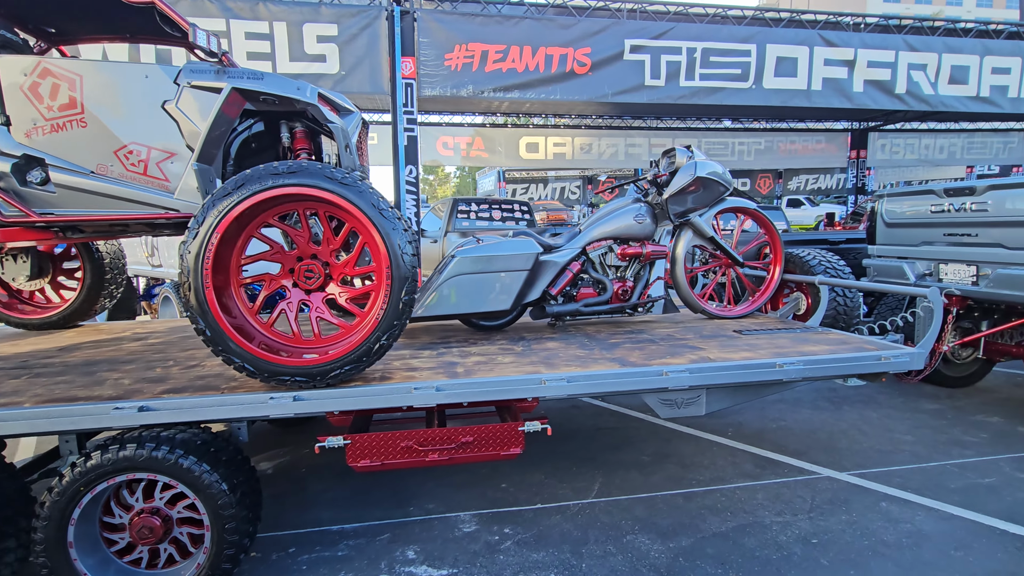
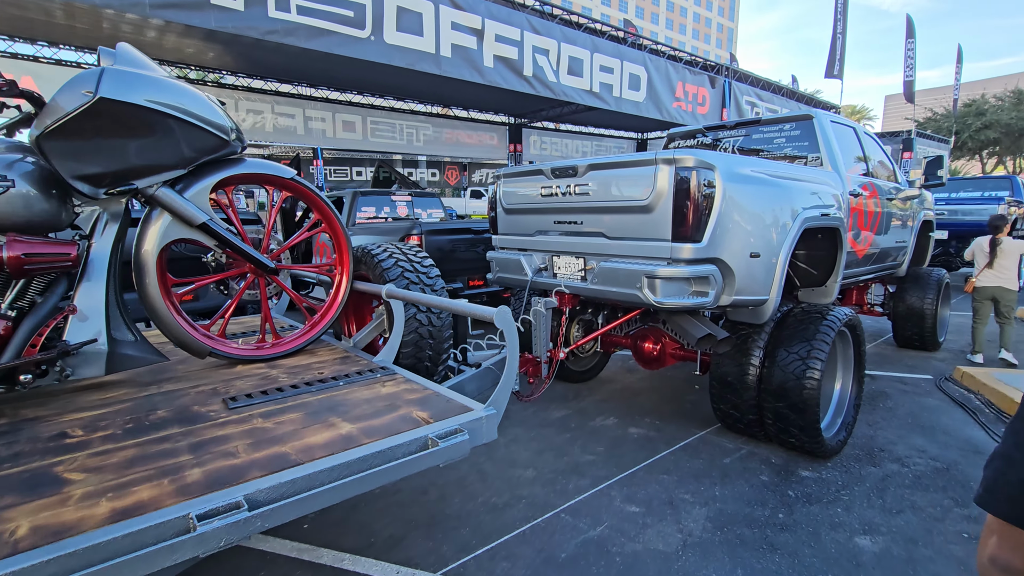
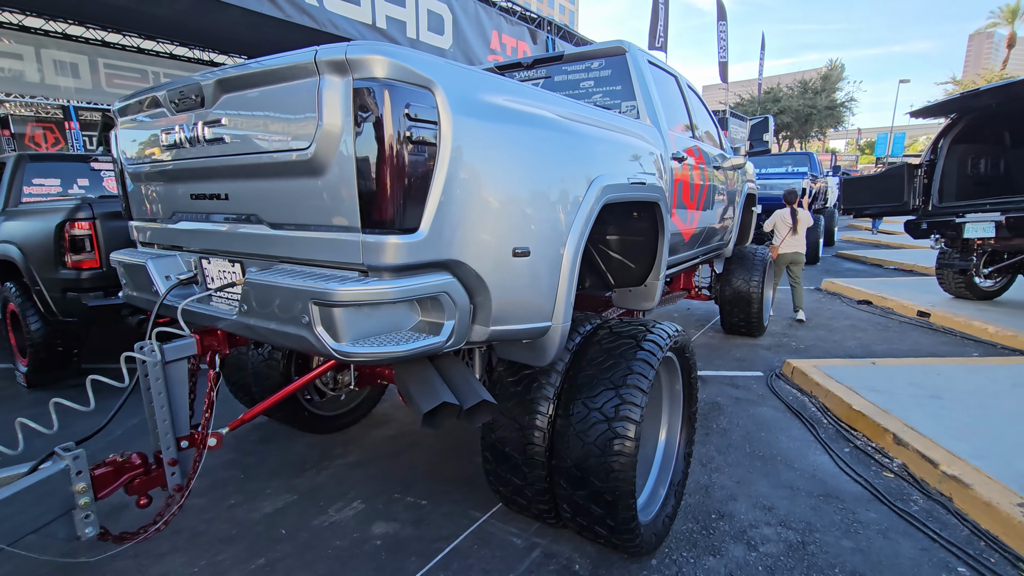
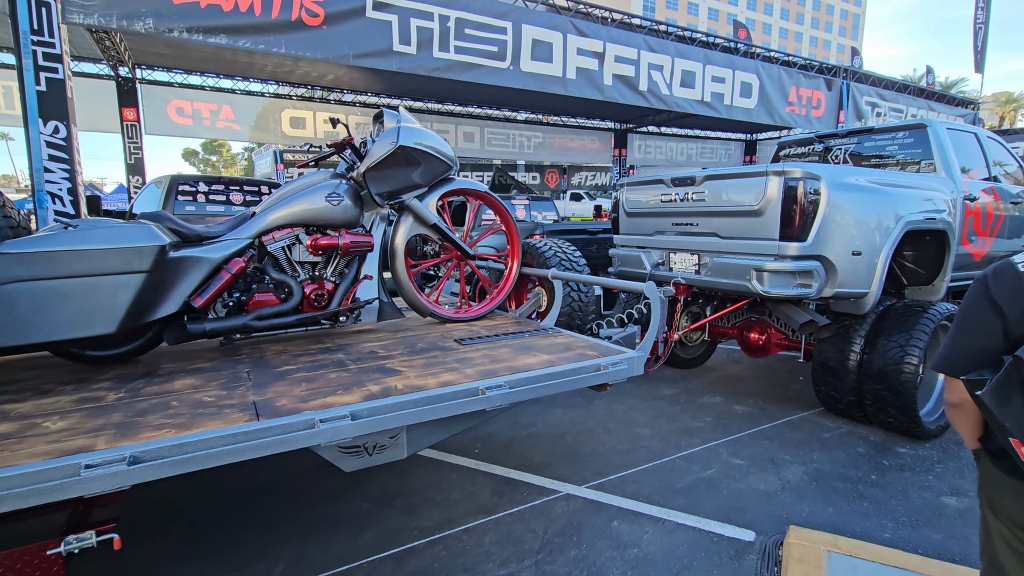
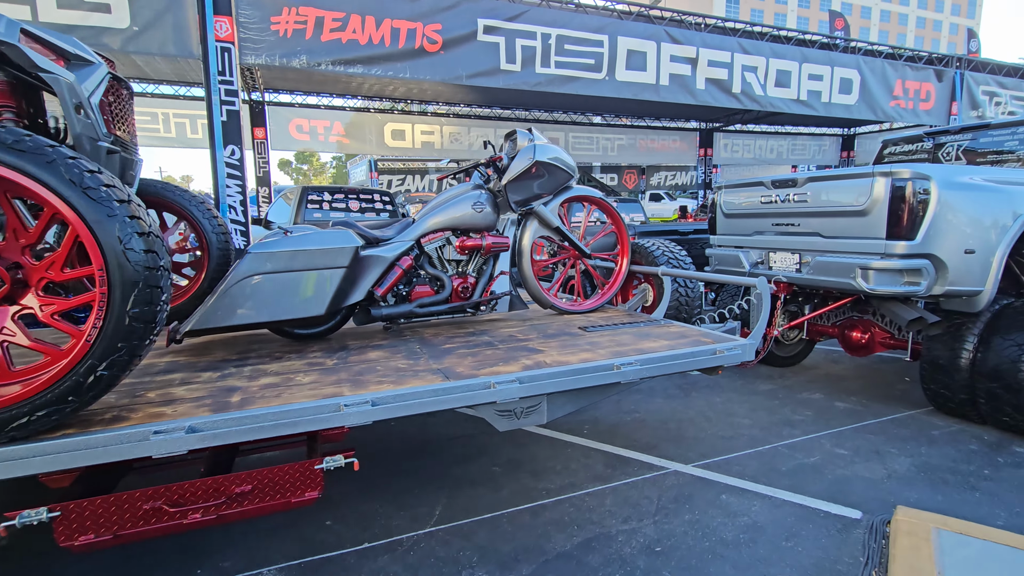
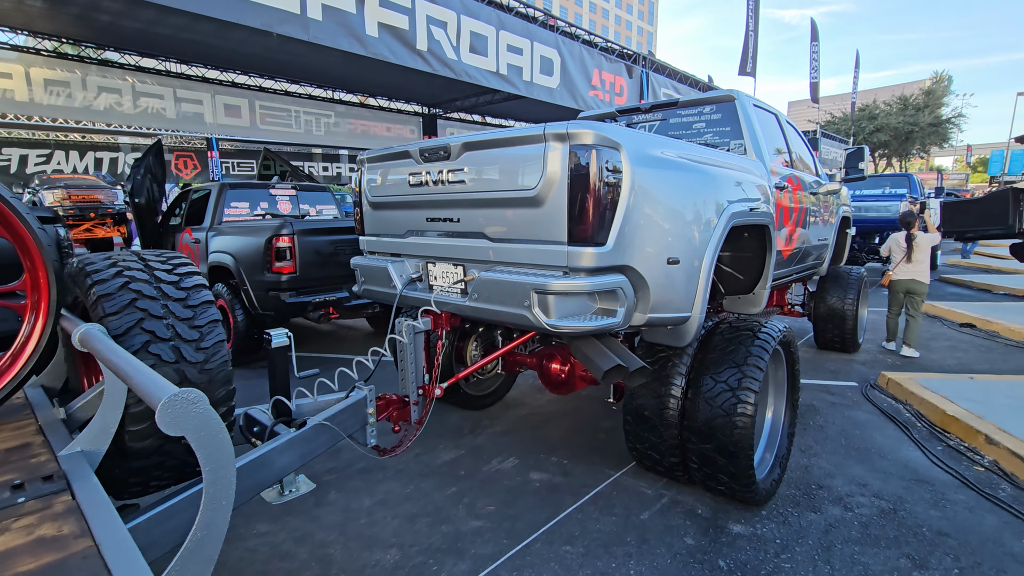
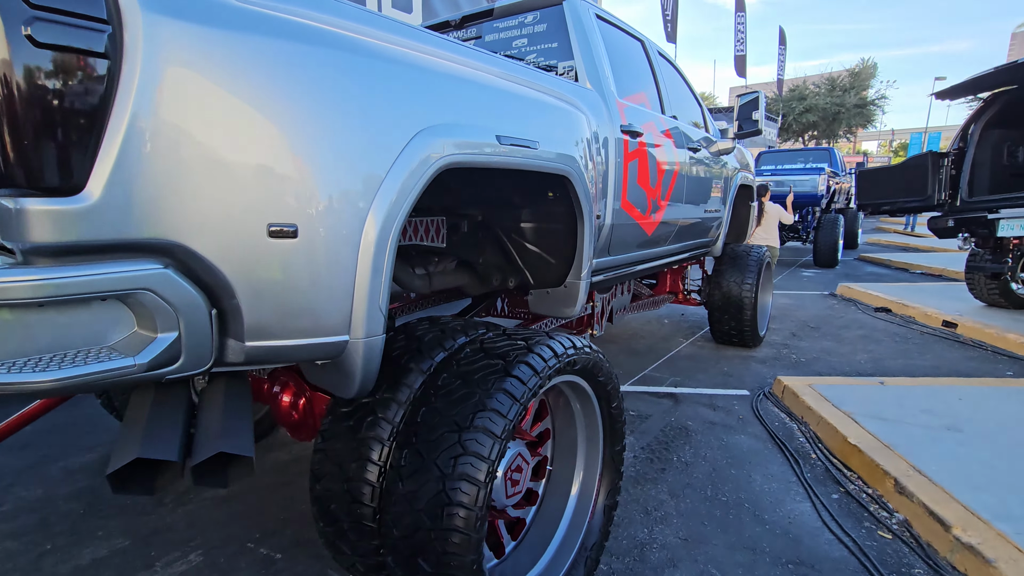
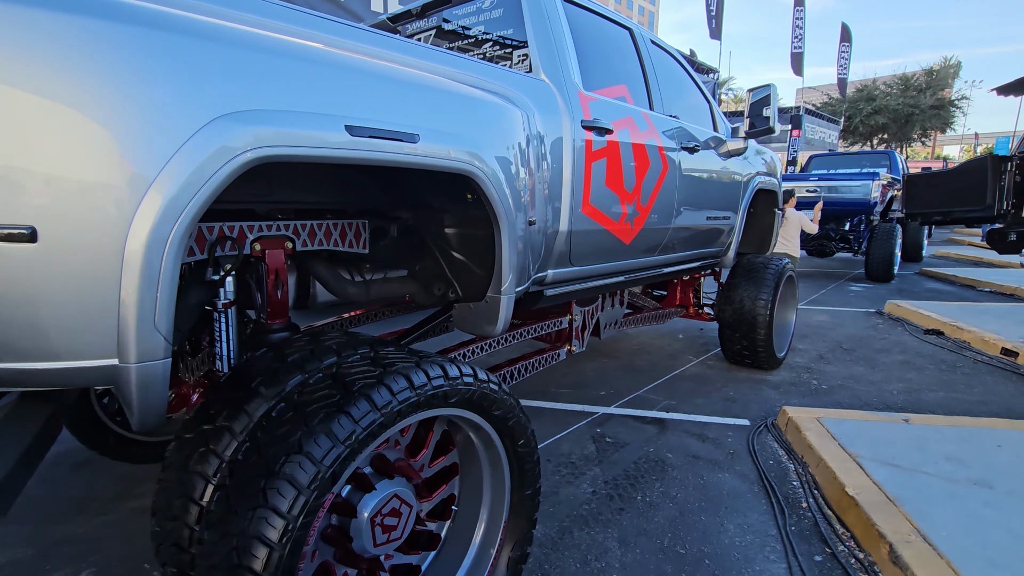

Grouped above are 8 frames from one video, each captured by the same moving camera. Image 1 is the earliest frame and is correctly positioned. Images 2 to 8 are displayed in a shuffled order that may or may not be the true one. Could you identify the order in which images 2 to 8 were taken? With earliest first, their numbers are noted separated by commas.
5, 4, 2, 6, 3, 7, 8
